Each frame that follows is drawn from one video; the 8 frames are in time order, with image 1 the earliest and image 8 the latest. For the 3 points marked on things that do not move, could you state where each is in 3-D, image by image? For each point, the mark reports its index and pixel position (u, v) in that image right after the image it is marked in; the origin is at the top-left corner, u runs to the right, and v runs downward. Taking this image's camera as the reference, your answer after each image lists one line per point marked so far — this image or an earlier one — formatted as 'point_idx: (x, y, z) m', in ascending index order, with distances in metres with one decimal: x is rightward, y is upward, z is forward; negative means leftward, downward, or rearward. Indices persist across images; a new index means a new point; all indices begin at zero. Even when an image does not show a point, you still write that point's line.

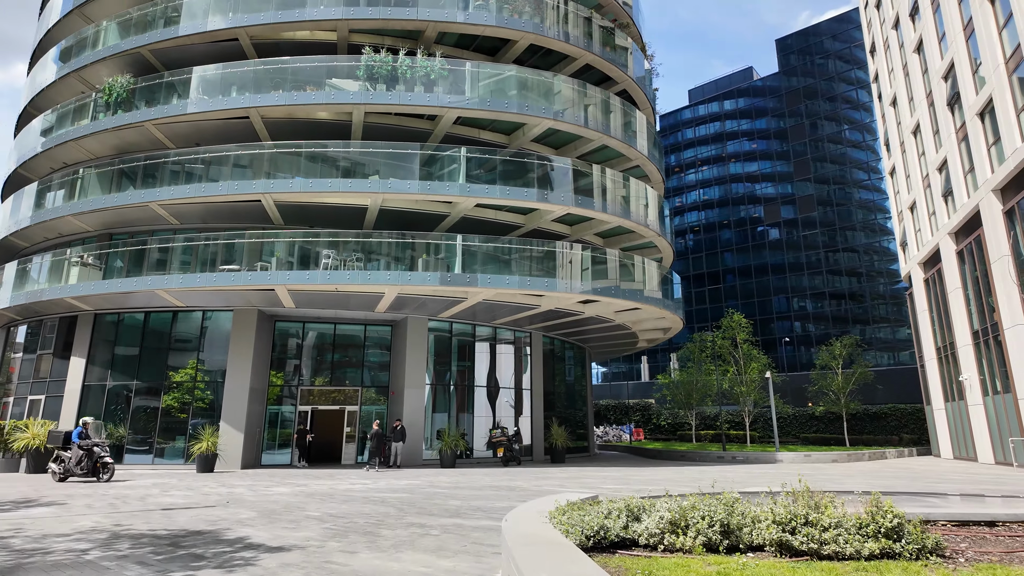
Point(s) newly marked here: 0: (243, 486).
0: (-5.7, -4.2, +12.6) m
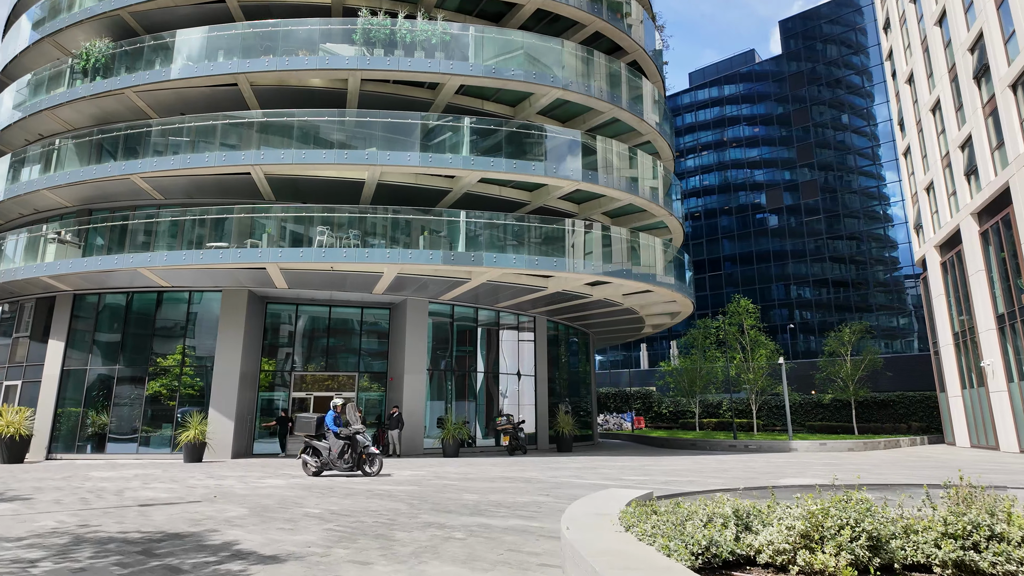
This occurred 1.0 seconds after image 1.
0: (-5.4, -3.7, +11.5) m
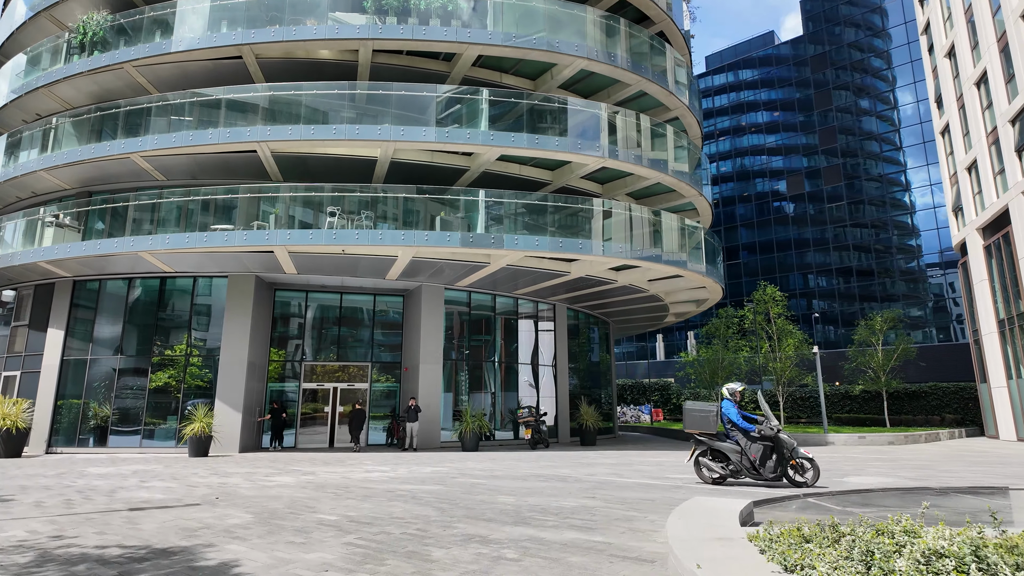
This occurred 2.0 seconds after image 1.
0: (-4.9, -3.3, +10.5) m
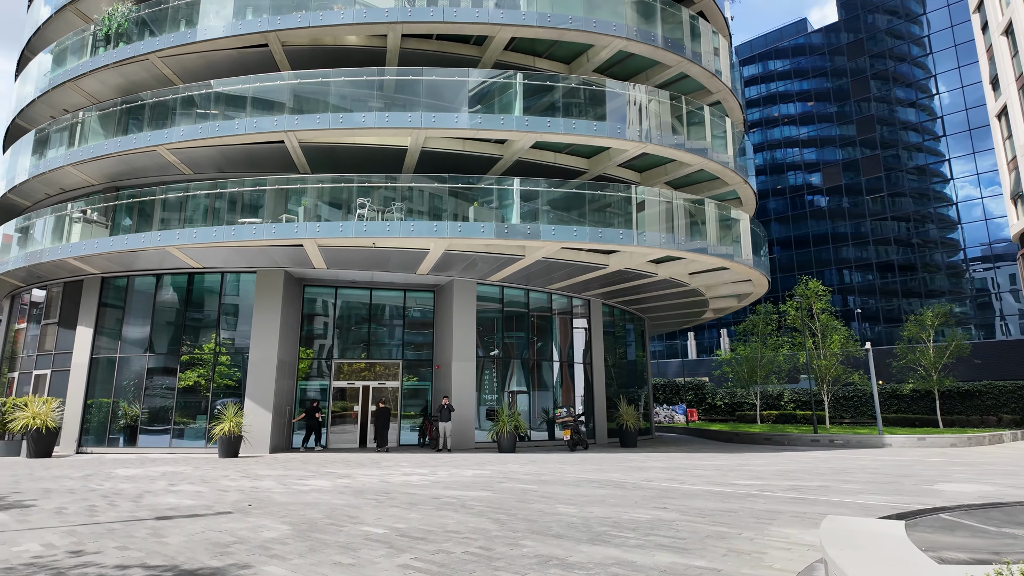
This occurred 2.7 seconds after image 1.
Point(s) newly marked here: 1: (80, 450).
0: (-4.0, -3.2, +9.9) m
1: (-13.2, -5.0, +18.0) m
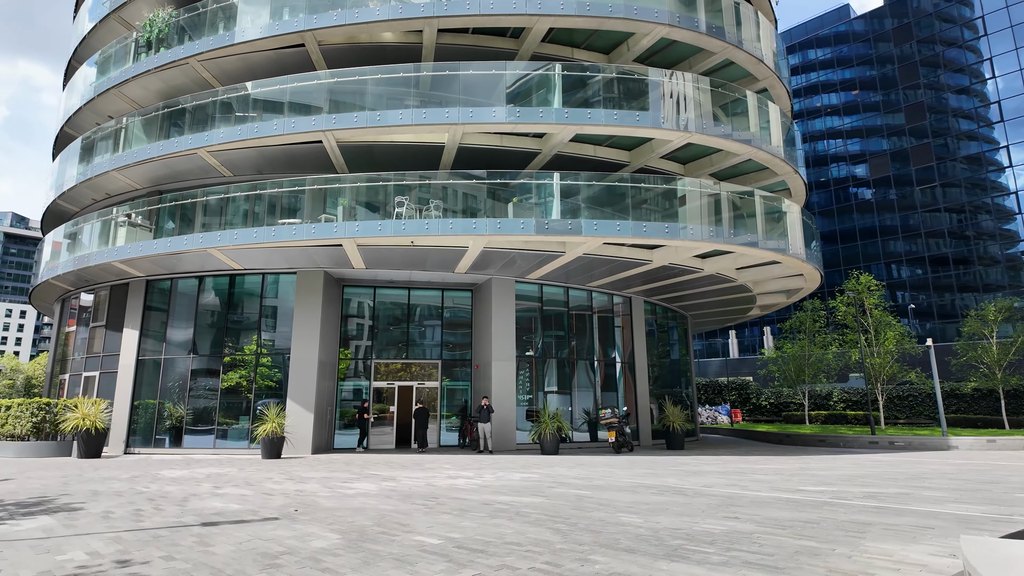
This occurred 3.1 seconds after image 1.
0: (-3.2, -3.2, +9.7) m
1: (-11.9, -5.1, +18.3) m
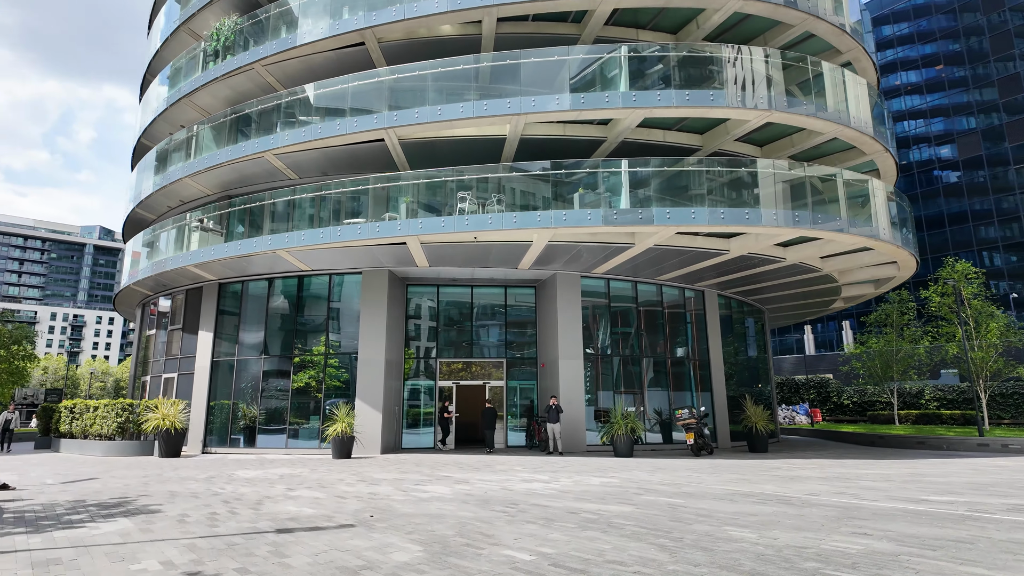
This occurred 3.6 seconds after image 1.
0: (-2.0, -3.1, +9.4) m
1: (-9.8, -5.2, +18.8) m
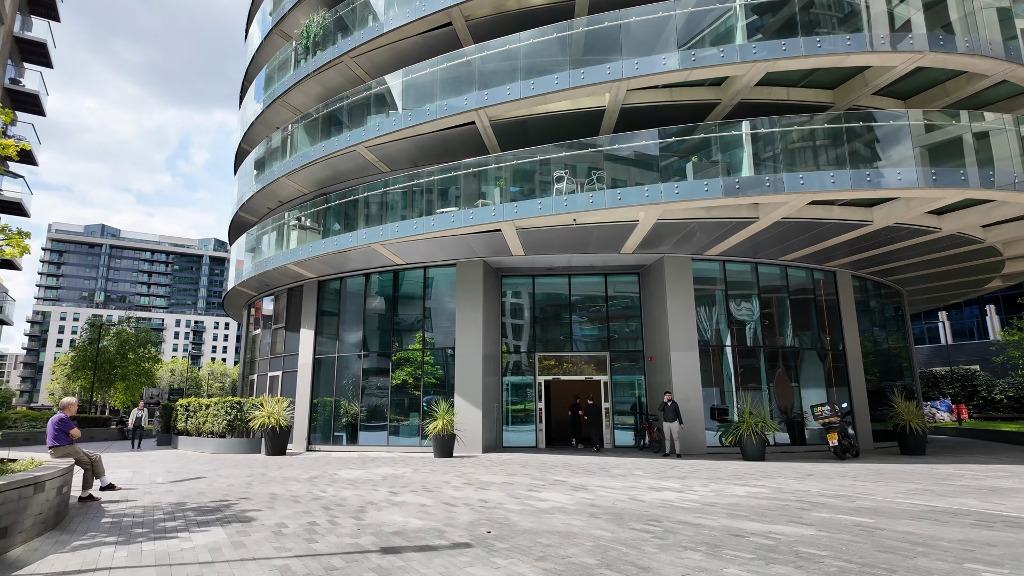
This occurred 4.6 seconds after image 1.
0: (-0.2, -2.9, +8.4) m
1: (-6.5, -5.1, +18.9) m
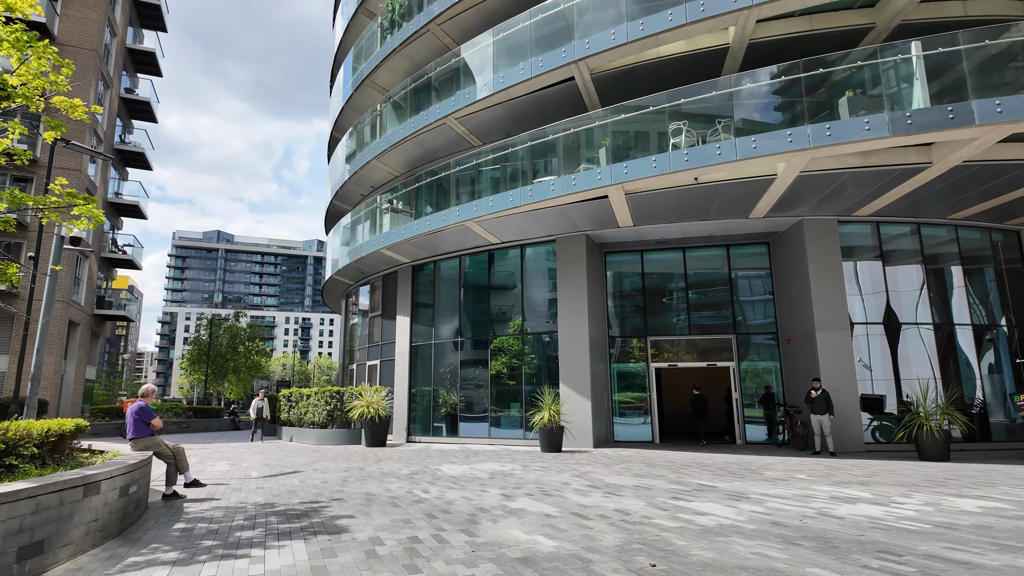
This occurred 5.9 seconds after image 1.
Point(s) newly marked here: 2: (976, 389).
0: (+1.4, -2.4, +6.9) m
1: (-3.2, -4.7, +18.1) m
2: (+10.7, -2.3, +13.7) m
